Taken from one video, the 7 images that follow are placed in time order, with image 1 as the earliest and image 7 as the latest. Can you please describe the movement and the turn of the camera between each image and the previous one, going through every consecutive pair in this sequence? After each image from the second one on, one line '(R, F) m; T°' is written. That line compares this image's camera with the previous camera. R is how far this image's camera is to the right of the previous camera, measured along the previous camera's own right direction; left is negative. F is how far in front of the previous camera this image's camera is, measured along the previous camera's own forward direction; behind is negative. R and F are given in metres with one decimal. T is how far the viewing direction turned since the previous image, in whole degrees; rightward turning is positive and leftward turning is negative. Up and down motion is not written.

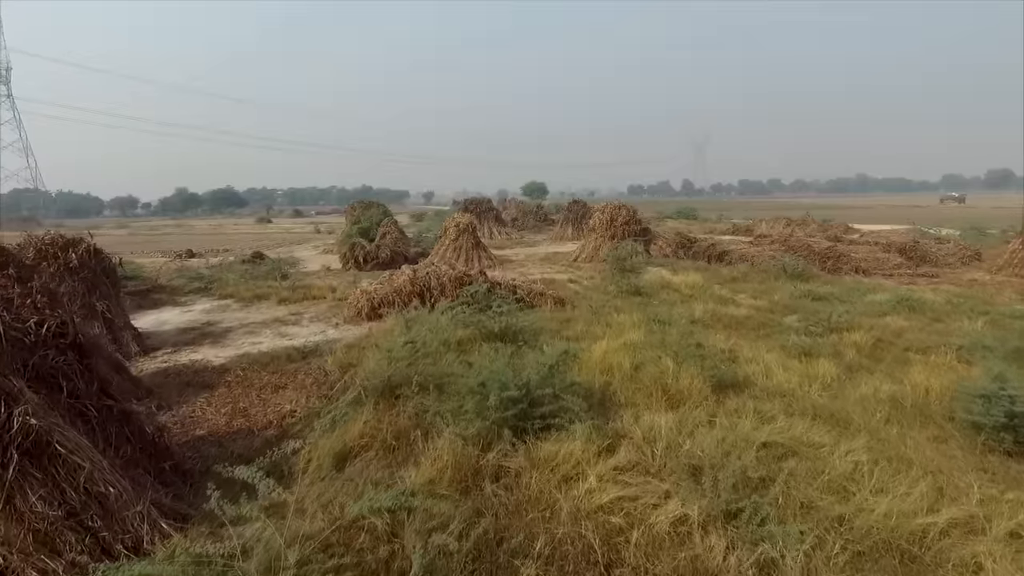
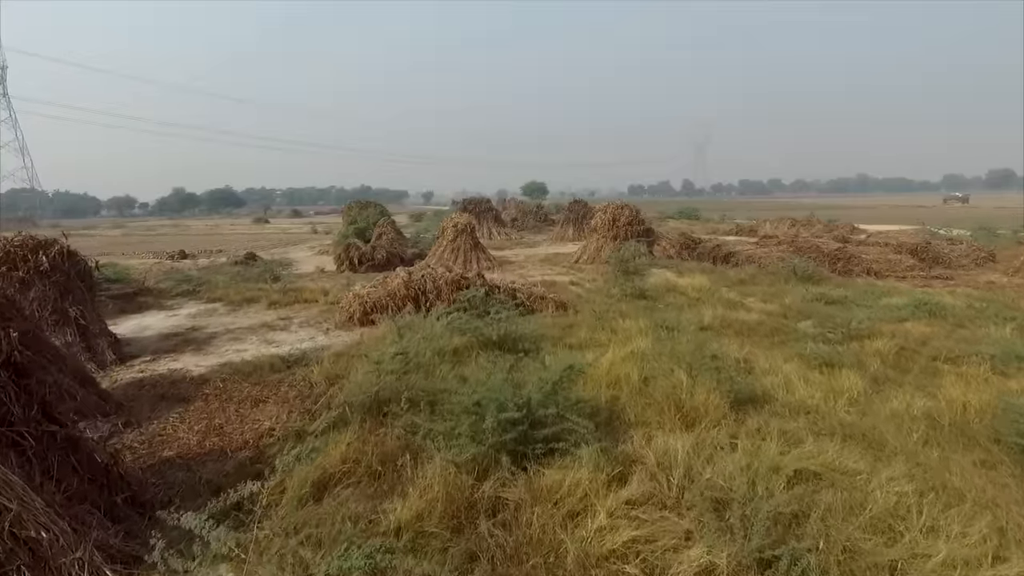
(0.0, +0.4) m; 0°
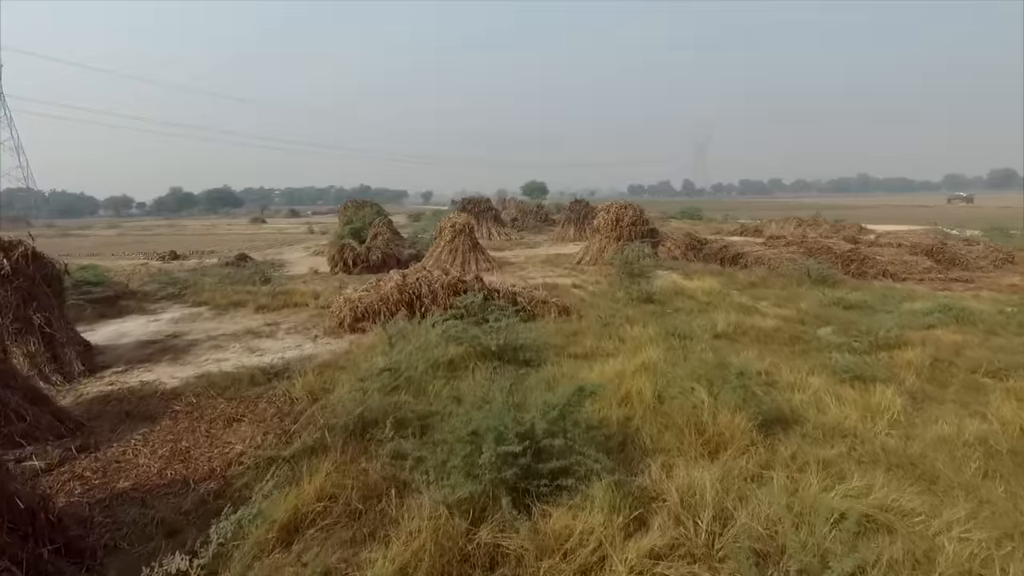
(0.0, +0.5) m; 0°
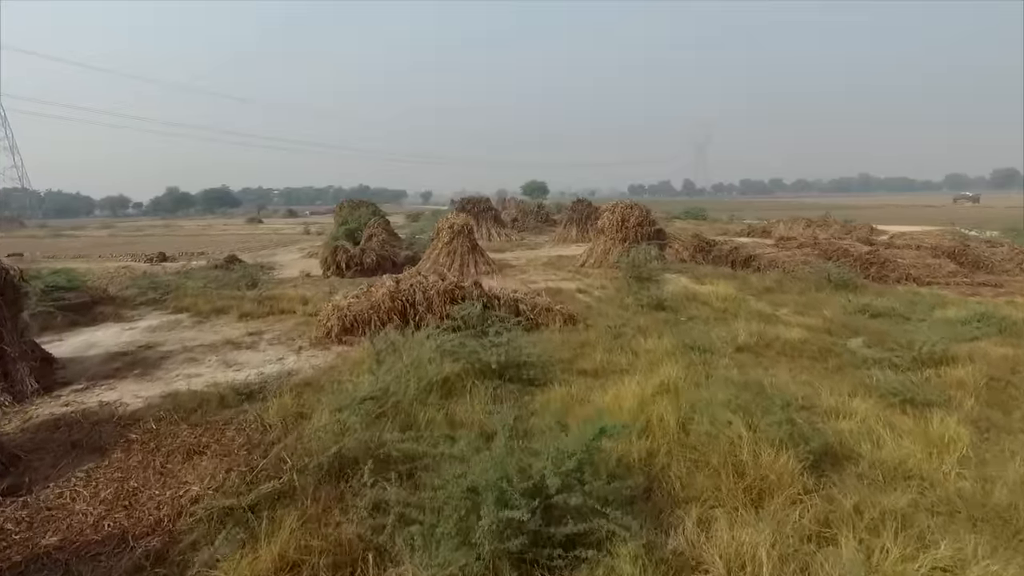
(0.0, +0.6) m; 0°
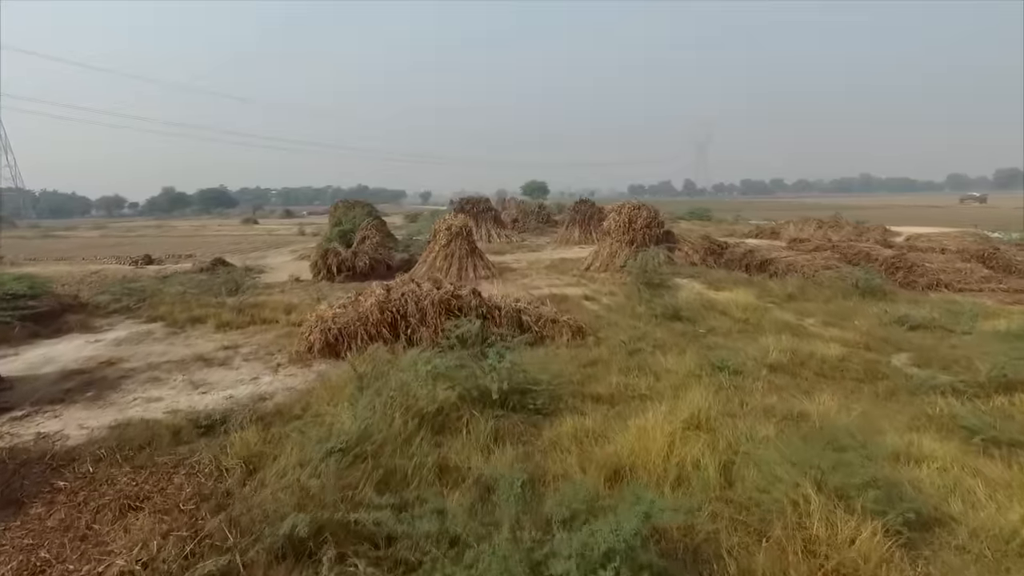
(0.0, +0.7) m; 0°
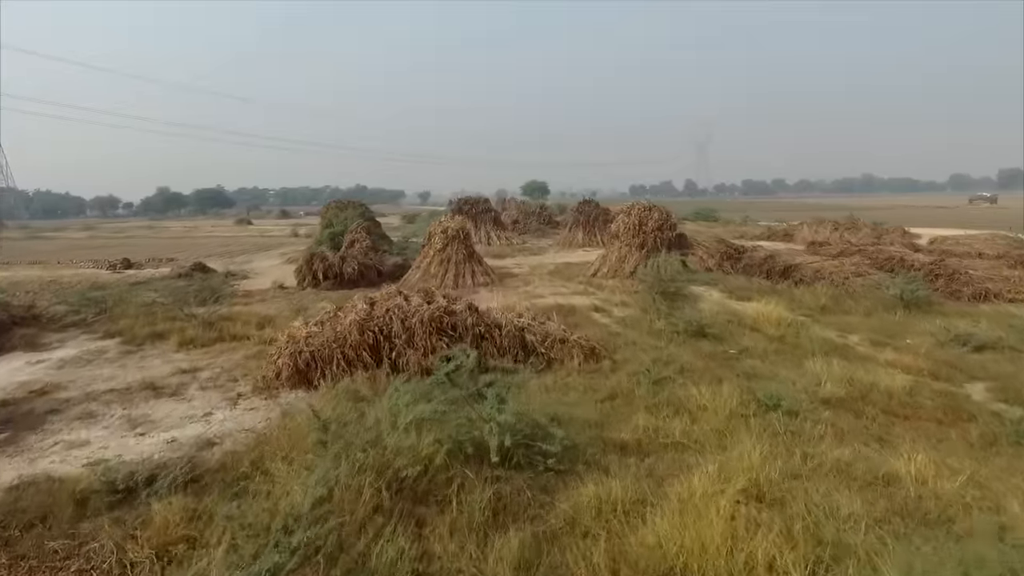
(0.0, +1.0) m; 0°
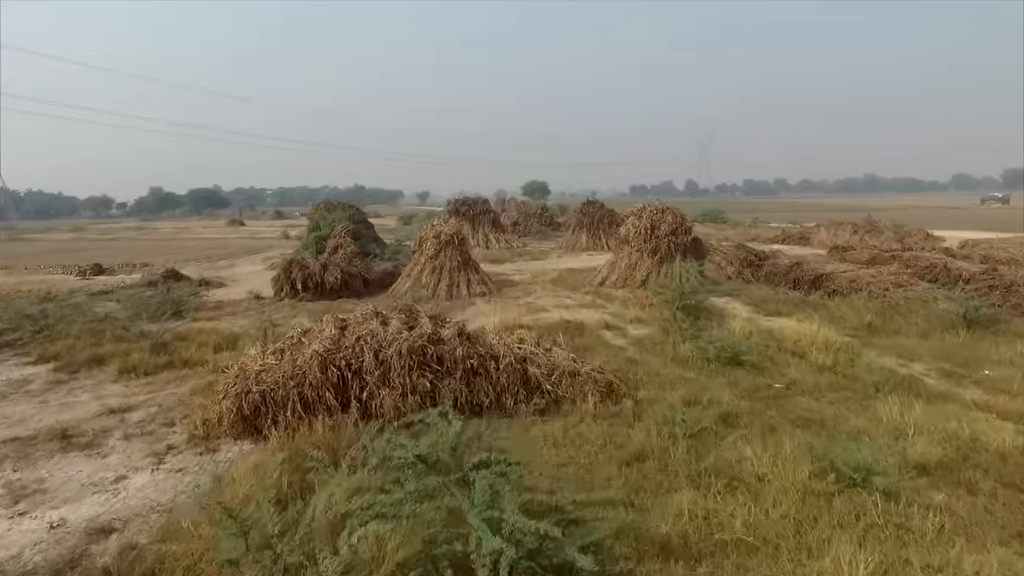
(0.0, +1.1) m; 0°
